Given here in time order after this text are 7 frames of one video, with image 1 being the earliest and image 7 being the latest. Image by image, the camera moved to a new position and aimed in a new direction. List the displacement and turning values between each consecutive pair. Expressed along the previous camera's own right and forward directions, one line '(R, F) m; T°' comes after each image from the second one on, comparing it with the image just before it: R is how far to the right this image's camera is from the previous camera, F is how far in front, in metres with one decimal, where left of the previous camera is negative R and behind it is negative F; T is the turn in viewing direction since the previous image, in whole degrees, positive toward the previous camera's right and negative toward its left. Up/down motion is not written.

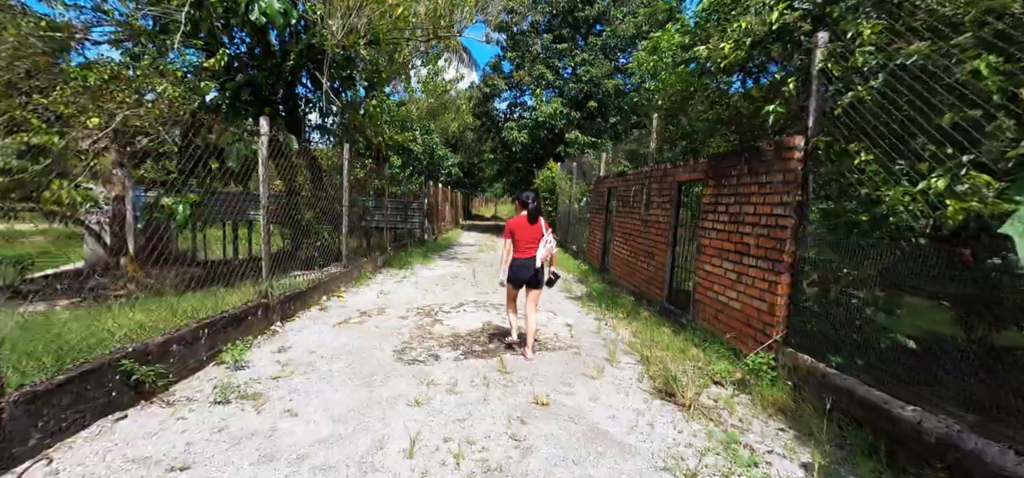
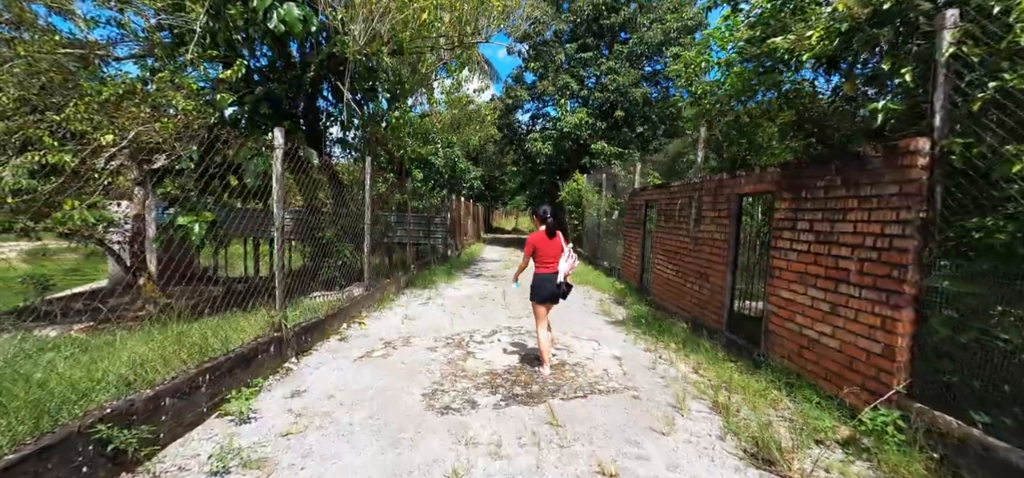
(-0.2, +0.5) m; -2°
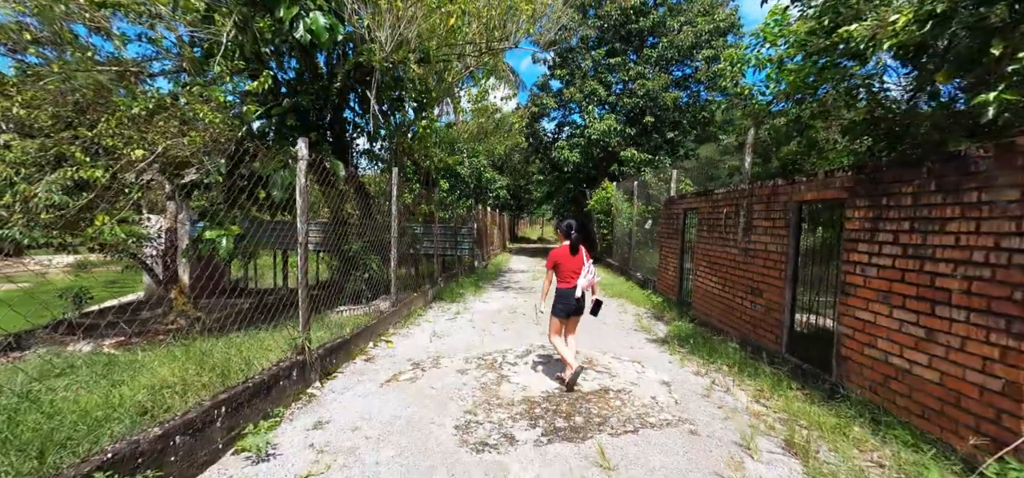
(-0.1, +0.3) m; -3°
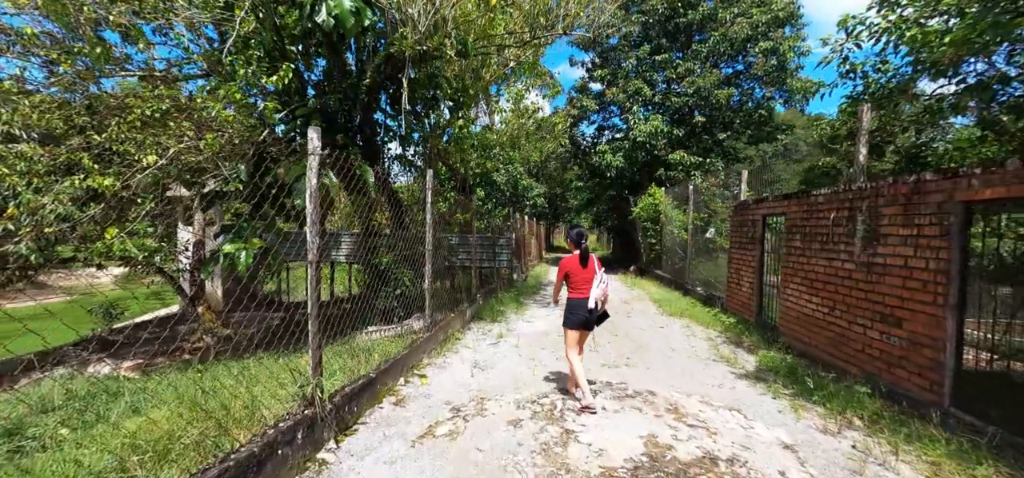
(-0.2, +0.7) m; -4°
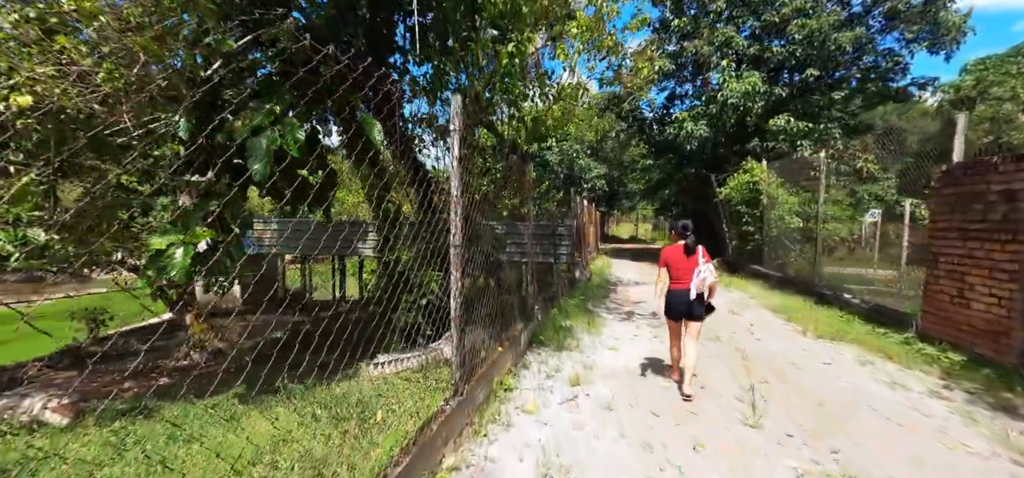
(-0.3, +1.9) m; -6°
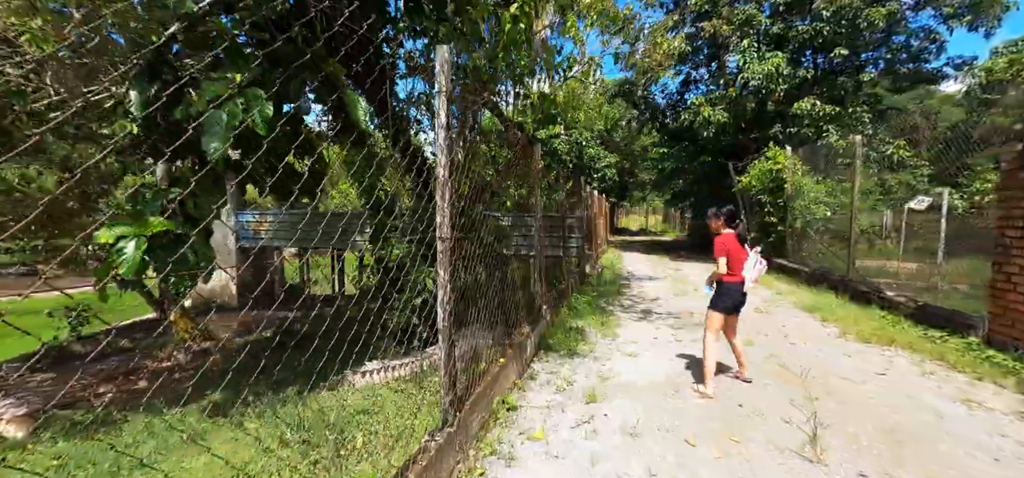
(0.0, +0.5) m; -1°
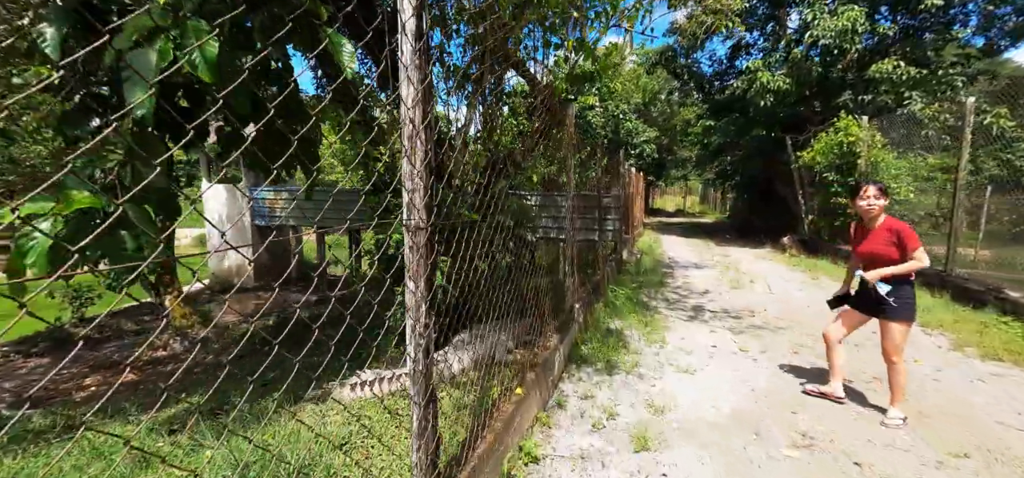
(0.0, +0.7) m; -4°
